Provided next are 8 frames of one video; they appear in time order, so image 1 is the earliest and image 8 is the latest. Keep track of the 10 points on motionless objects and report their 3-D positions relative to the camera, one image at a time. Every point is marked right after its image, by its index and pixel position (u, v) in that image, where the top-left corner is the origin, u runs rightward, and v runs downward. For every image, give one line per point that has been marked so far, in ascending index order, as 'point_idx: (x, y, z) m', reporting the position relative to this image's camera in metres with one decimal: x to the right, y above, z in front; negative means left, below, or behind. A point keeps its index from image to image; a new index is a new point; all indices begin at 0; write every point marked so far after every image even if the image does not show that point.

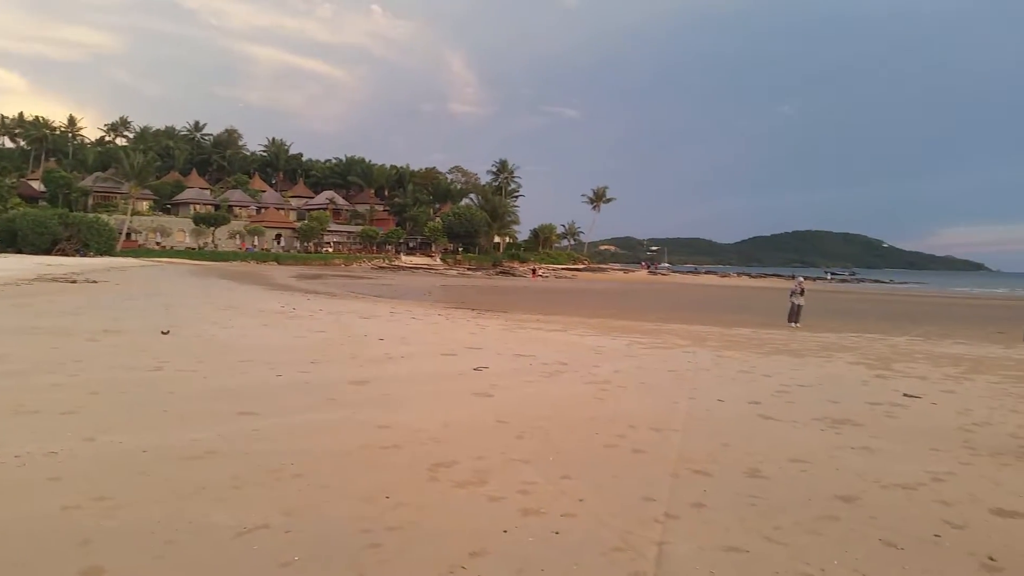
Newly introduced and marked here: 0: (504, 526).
0: (0.0, -1.7, +4.3) m
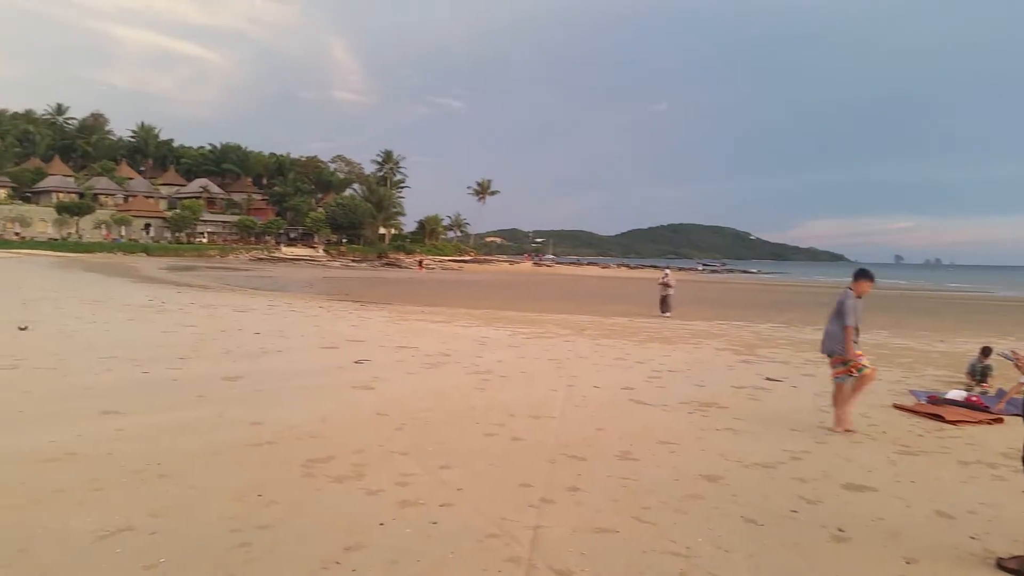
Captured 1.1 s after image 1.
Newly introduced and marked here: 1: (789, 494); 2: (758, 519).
0: (-0.9, -1.6, +4.2) m
1: (+2.0, -1.6, +4.7) m
2: (+1.7, -1.6, +4.4) m
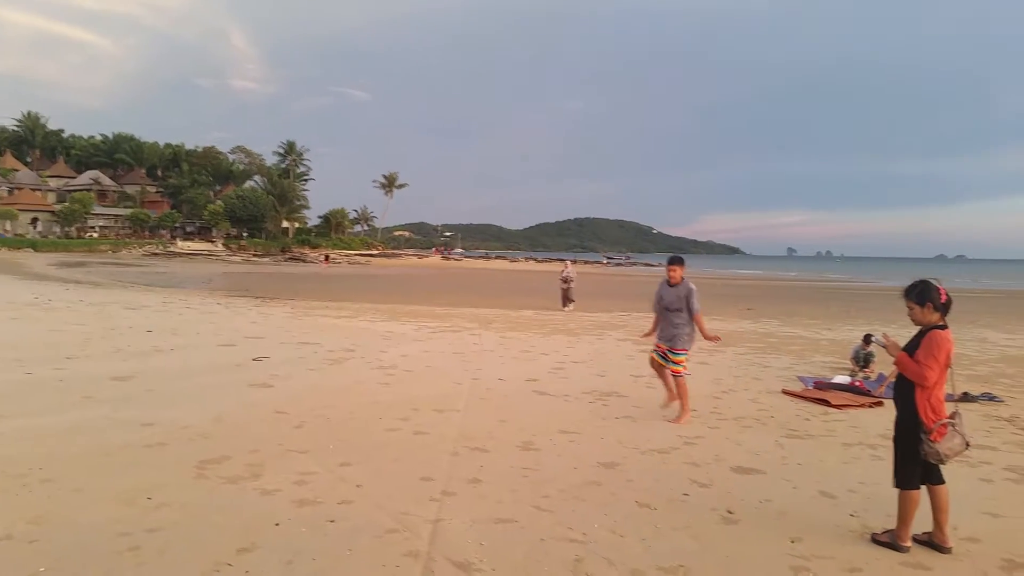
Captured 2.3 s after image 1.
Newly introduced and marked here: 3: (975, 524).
0: (-1.6, -1.5, +4.1) m
1: (+1.3, -1.5, +4.9) m
2: (+1.0, -1.6, +4.5) m
3: (+3.3, -1.7, +4.4) m
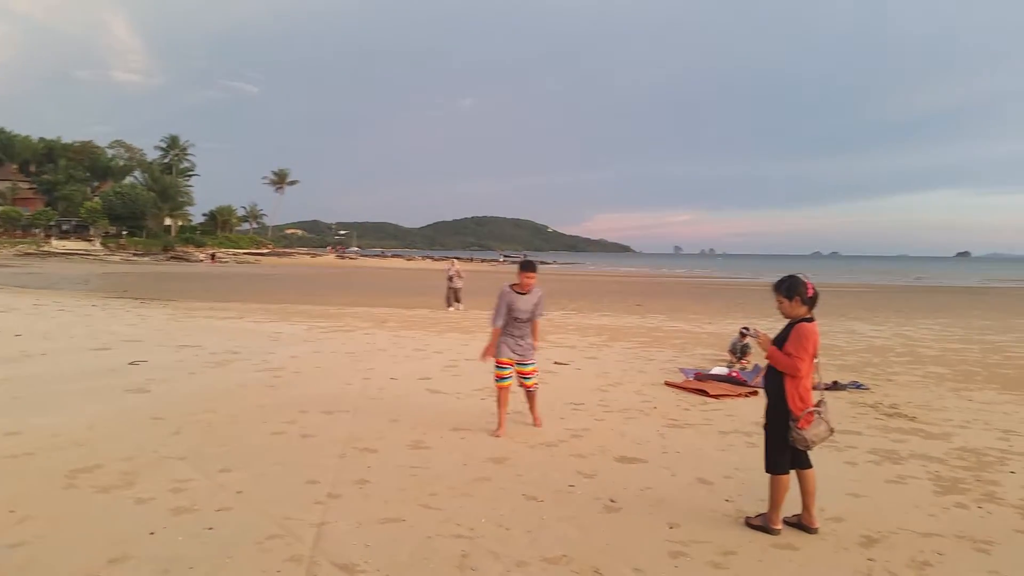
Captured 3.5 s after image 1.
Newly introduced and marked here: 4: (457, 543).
0: (-2.4, -1.6, +4.0) m
1: (+0.5, -1.5, +5.0) m
2: (+0.2, -1.6, +4.6) m
3: (+2.5, -1.6, +4.7) m
4: (-0.4, -1.7, +4.0) m
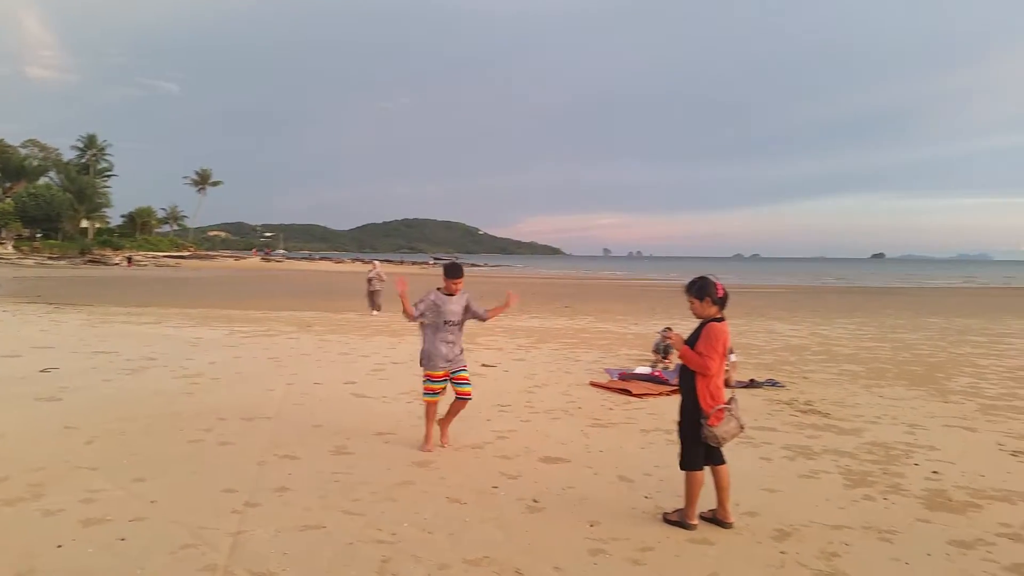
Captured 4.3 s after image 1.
0: (-2.9, -1.6, +3.9) m
1: (-0.1, -1.5, +5.0) m
2: (-0.4, -1.6, +4.7) m
3: (+1.9, -1.7, +4.9) m
4: (-0.9, -1.7, +4.0) m
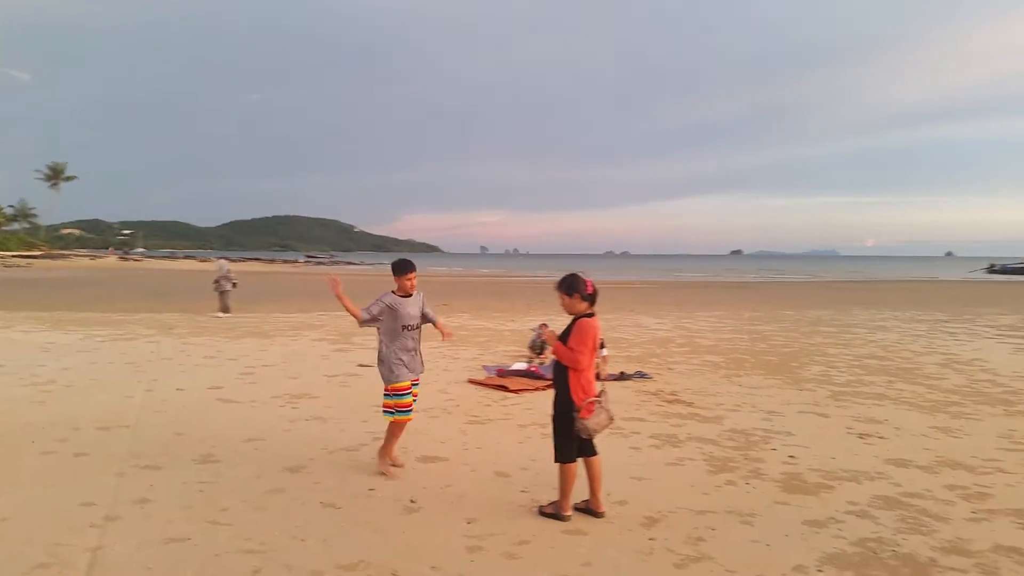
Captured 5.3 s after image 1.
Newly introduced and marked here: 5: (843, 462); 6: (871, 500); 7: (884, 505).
0: (-3.7, -1.6, +3.6) m
1: (-1.1, -1.5, +5.0) m
2: (-1.3, -1.6, +4.6) m
3: (+0.9, -1.6, +5.0) m
4: (-1.8, -1.7, +3.9) m
5: (+2.8, -1.5, +5.3) m
6: (+2.7, -1.6, +4.7) m
7: (+2.8, -1.6, +4.6) m
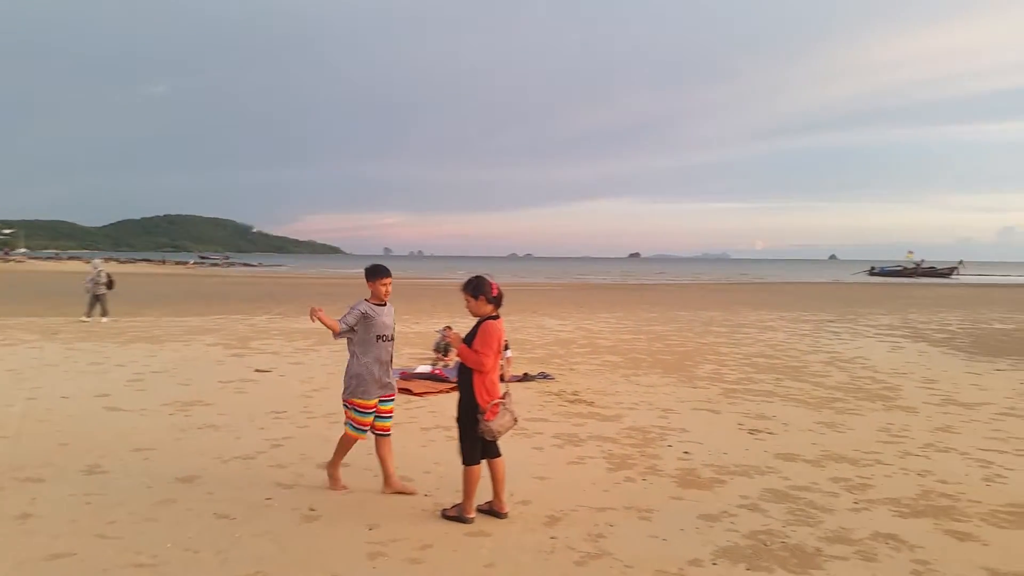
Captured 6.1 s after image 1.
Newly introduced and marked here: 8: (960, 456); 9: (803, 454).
0: (-4.4, -1.7, +3.2) m
1: (-1.9, -1.5, +4.8) m
2: (-2.0, -1.6, +4.4) m
3: (+0.1, -1.6, +5.1) m
4: (-2.4, -1.7, +3.7) m
5: (+2.0, -1.5, +5.5) m
6: (+2.0, -1.6, +4.9) m
7: (+2.1, -1.6, +4.8) m
8: (+3.9, -1.5, +5.5) m
9: (+2.6, -1.5, +5.5) m
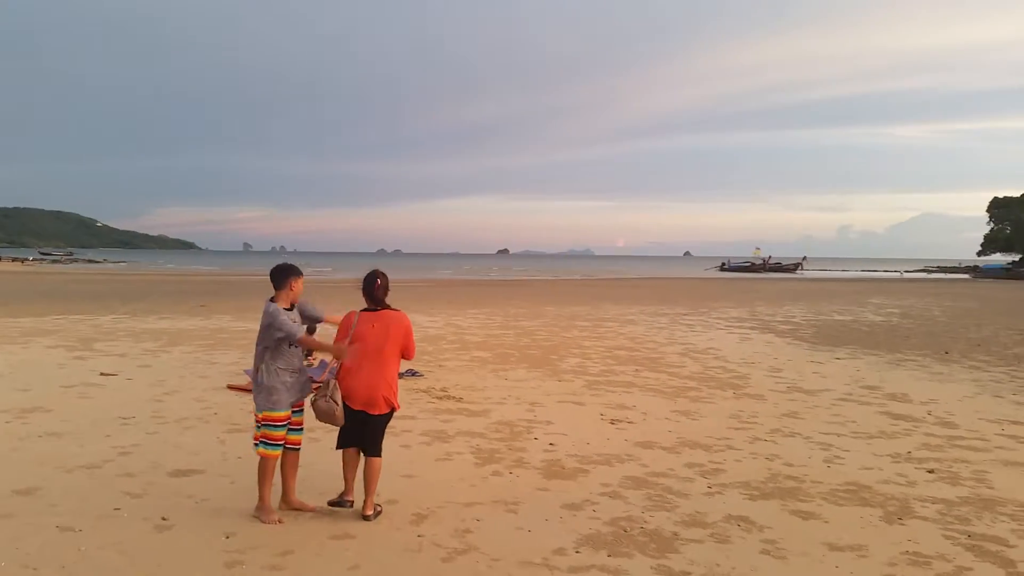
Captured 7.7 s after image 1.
0: (-5.2, -1.7, +2.7) m
1: (-2.9, -1.5, +4.6) m
2: (-3.0, -1.6, +4.2) m
3: (-0.9, -1.6, +5.0) m
4: (-3.3, -1.7, +3.4) m
5: (+0.9, -1.5, +5.6) m
6: (+0.9, -1.6, +5.1) m
7: (+1.0, -1.6, +5.0) m
8: (+2.8, -1.4, +5.9) m
9: (+1.5, -1.4, +5.8) m
